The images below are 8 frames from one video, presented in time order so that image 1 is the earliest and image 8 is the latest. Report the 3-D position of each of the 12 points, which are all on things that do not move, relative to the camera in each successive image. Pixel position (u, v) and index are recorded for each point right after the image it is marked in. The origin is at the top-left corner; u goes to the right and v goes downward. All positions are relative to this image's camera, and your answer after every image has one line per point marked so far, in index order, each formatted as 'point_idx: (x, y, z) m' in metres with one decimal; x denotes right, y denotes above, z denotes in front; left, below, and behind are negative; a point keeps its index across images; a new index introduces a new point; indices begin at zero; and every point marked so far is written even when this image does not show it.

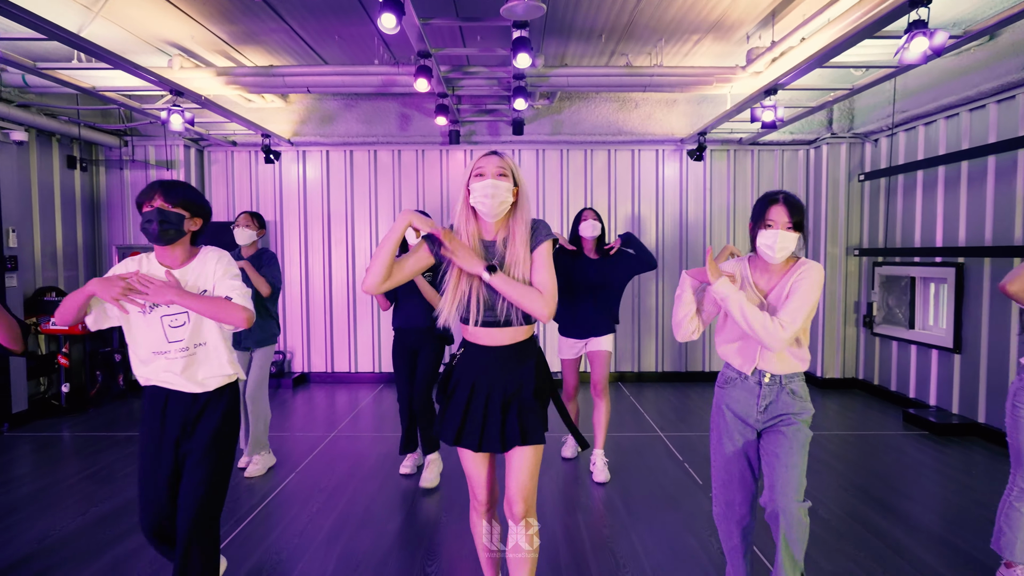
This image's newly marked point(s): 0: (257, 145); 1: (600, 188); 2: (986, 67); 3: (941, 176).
0: (-2.2, +1.2, +5.4) m
1: (+0.8, +0.9, +5.4) m
2: (+2.8, +1.3, +3.6) m
3: (+2.8, +0.7, +4.1) m
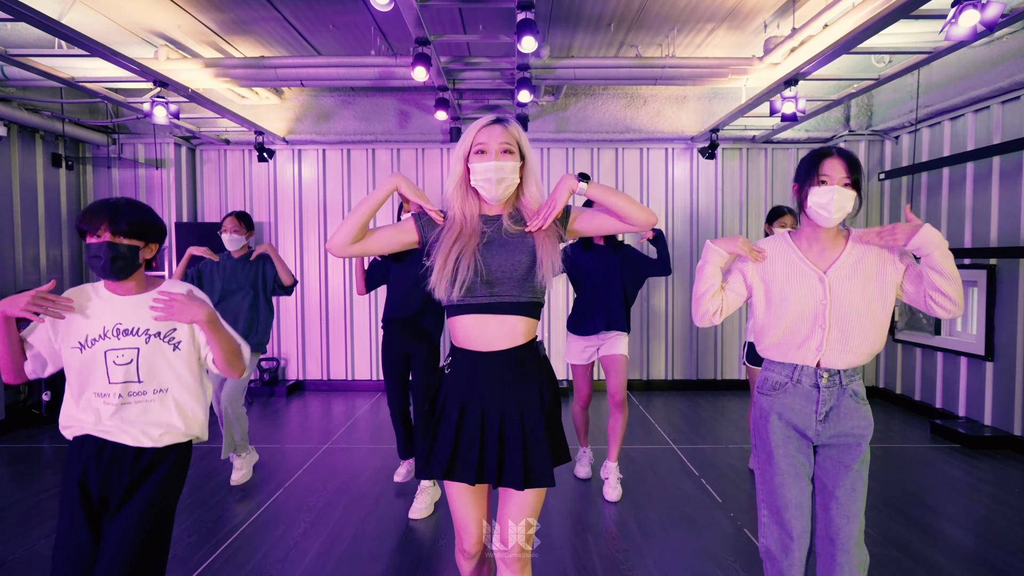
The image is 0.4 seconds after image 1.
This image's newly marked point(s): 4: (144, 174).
0: (-2.1, +1.2, +5.2) m
1: (+0.8, +0.8, +5.2) m
2: (+2.8, +1.3, +3.4) m
3: (+2.9, +0.7, +3.9) m
4: (-2.9, +0.9, +5.0) m
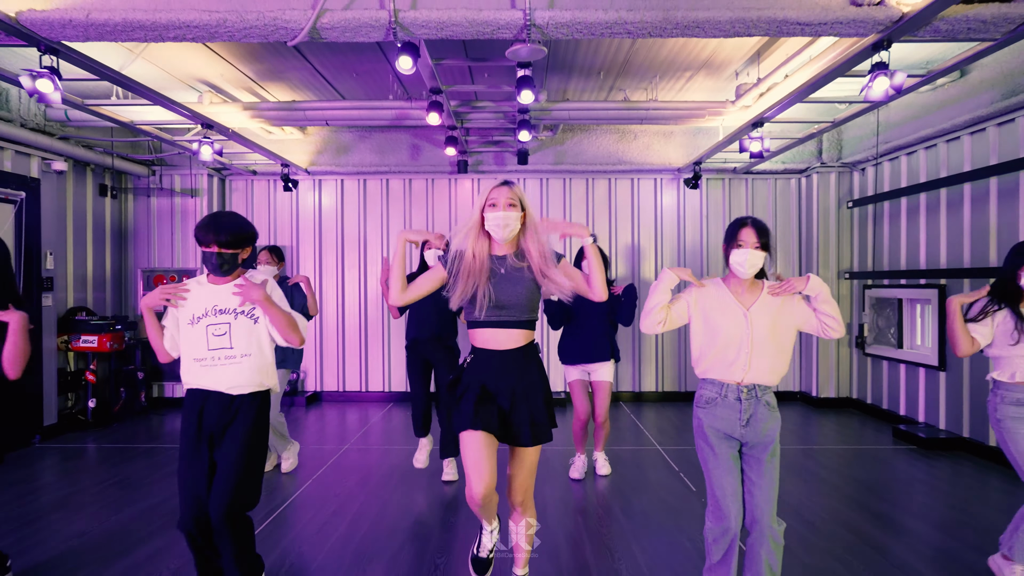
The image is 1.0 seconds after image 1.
0: (-2.1, +1.0, +5.7) m
1: (+0.8, +0.7, +5.7) m
2: (+2.8, +1.2, +3.9) m
3: (+2.9, +0.6, +4.4) m
4: (-2.9, +0.7, +5.5) m
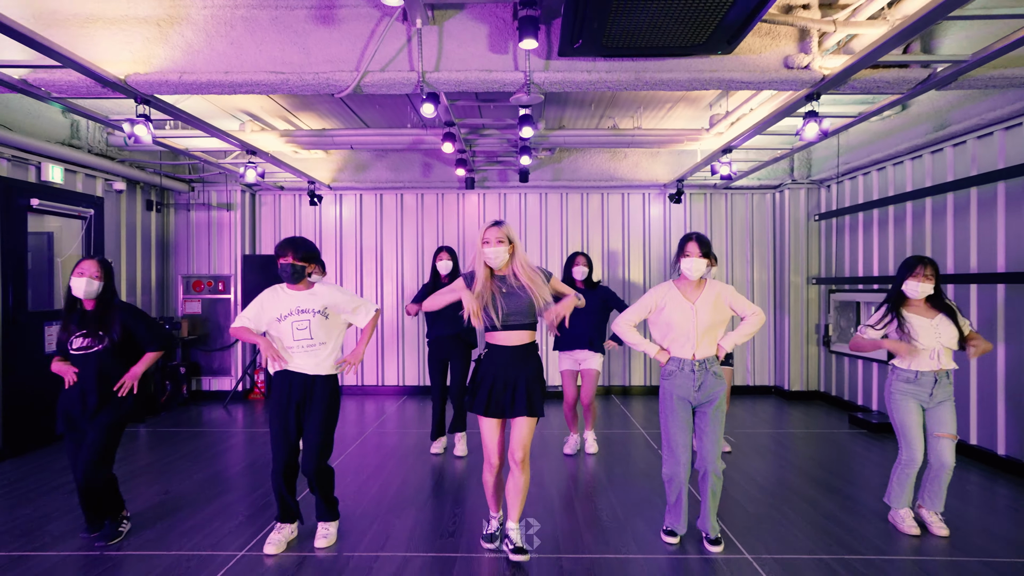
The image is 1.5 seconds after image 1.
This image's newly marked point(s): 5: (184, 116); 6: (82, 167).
0: (-2.1, +1.0, +6.3) m
1: (+0.8, +0.6, +6.3) m
2: (+2.8, +1.1, +4.5) m
3: (+2.9, +0.6, +5.0) m
4: (-2.9, +0.7, +6.1) m
5: (-1.9, +1.0, +3.6) m
6: (-3.3, +0.9, +4.8) m
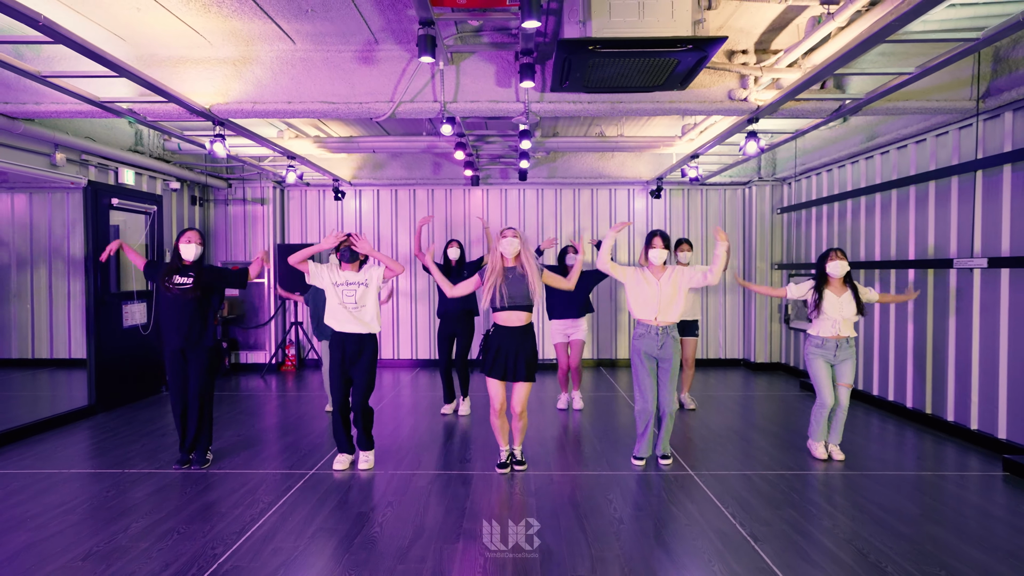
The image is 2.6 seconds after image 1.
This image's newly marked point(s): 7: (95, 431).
0: (-2.1, +1.1, +7.1) m
1: (+0.8, +0.8, +7.1) m
2: (+2.8, +1.3, +5.3) m
3: (+2.9, +0.7, +5.8) m
4: (-2.9, +0.9, +6.9) m
5: (-1.9, +1.1, +4.4) m
6: (-3.3, +1.1, +5.6) m
7: (-2.9, -1.0, +4.4) m
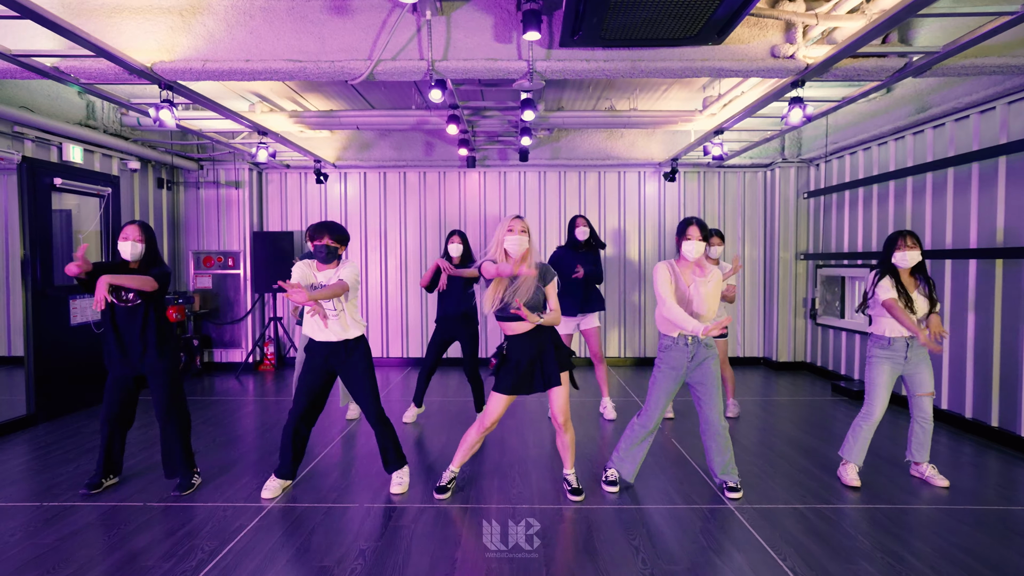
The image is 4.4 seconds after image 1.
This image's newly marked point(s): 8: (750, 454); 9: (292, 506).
0: (-2.1, +1.2, +6.5) m
1: (+0.8, +0.9, +6.5) m
2: (+2.8, +1.3, +4.7) m
3: (+2.9, +0.8, +5.2) m
4: (-2.9, +1.0, +6.3) m
5: (-1.9, +1.1, +3.8) m
6: (-3.3, +1.1, +4.9) m
7: (-2.9, -0.9, +3.8) m
8: (+1.4, -1.0, +3.9) m
9: (-1.0, -1.0, +2.9) m
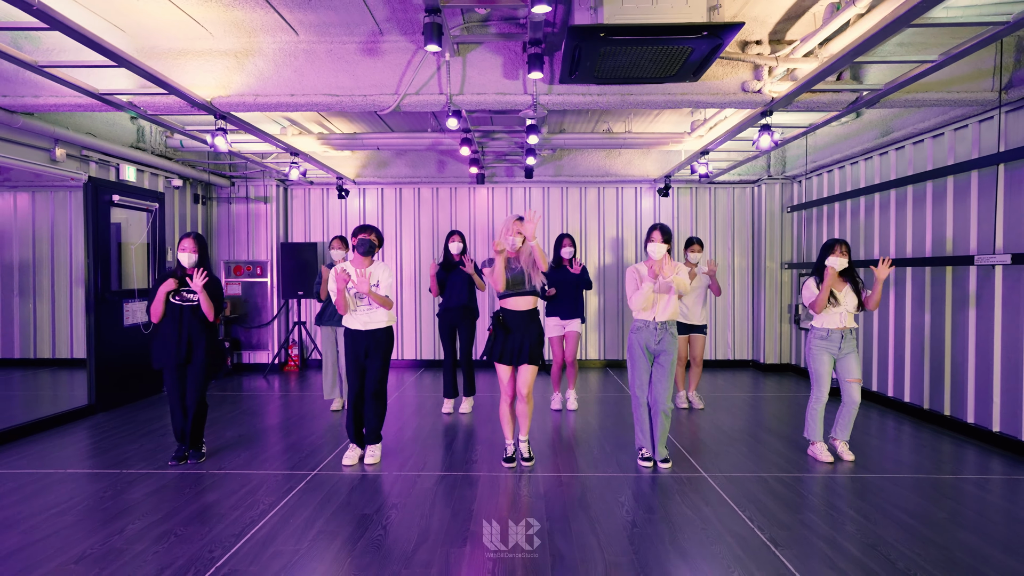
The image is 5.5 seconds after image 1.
0: (-2.0, +1.2, +7.0) m
1: (+0.9, +0.8, +7.0) m
2: (+2.9, +1.3, +5.2) m
3: (+2.9, +0.7, +5.7) m
4: (-2.8, +0.9, +6.9) m
5: (-1.8, +1.1, +4.3) m
6: (-3.2, +1.1, +5.5) m
7: (-2.8, -1.0, +4.3) m
8: (+1.5, -1.0, +4.3) m
9: (-1.0, -1.0, +3.3) m
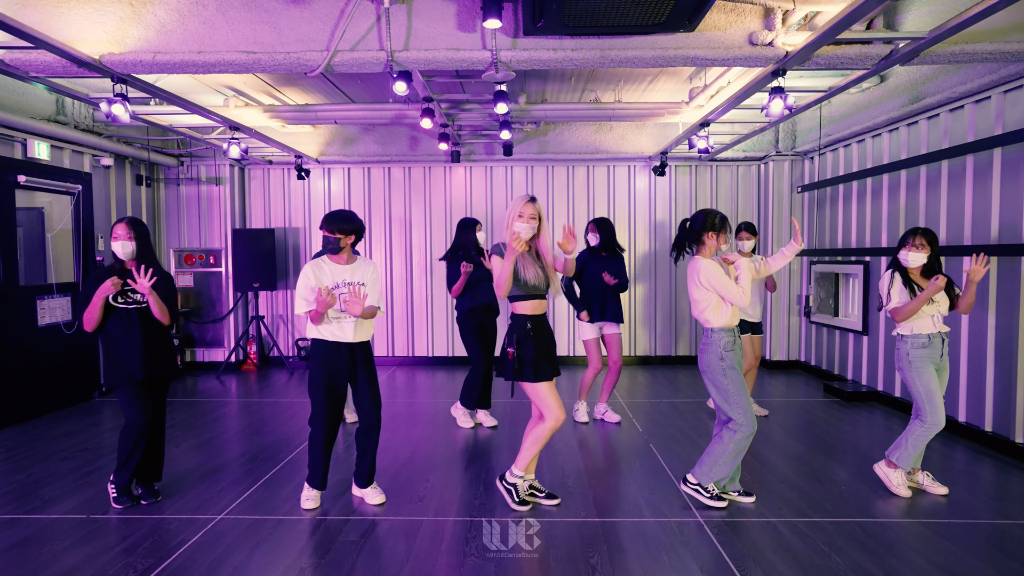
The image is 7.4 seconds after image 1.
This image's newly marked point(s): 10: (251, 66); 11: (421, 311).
0: (-2.2, +1.3, +6.3) m
1: (+0.7, +0.9, +6.4) m
2: (+2.7, +1.3, +4.5) m
3: (+2.7, +0.8, +5.0) m
4: (-3.0, +1.0, +6.2) m
5: (-2.0, +1.1, +3.7) m
6: (-3.4, +1.1, +4.8) m
7: (-3.1, -1.0, +3.7) m
8: (+1.3, -1.0, +3.7) m
9: (-1.2, -1.0, +2.7) m
10: (-1.3, +1.1, +3.2) m
11: (-1.3, -0.3, +6.5) m
